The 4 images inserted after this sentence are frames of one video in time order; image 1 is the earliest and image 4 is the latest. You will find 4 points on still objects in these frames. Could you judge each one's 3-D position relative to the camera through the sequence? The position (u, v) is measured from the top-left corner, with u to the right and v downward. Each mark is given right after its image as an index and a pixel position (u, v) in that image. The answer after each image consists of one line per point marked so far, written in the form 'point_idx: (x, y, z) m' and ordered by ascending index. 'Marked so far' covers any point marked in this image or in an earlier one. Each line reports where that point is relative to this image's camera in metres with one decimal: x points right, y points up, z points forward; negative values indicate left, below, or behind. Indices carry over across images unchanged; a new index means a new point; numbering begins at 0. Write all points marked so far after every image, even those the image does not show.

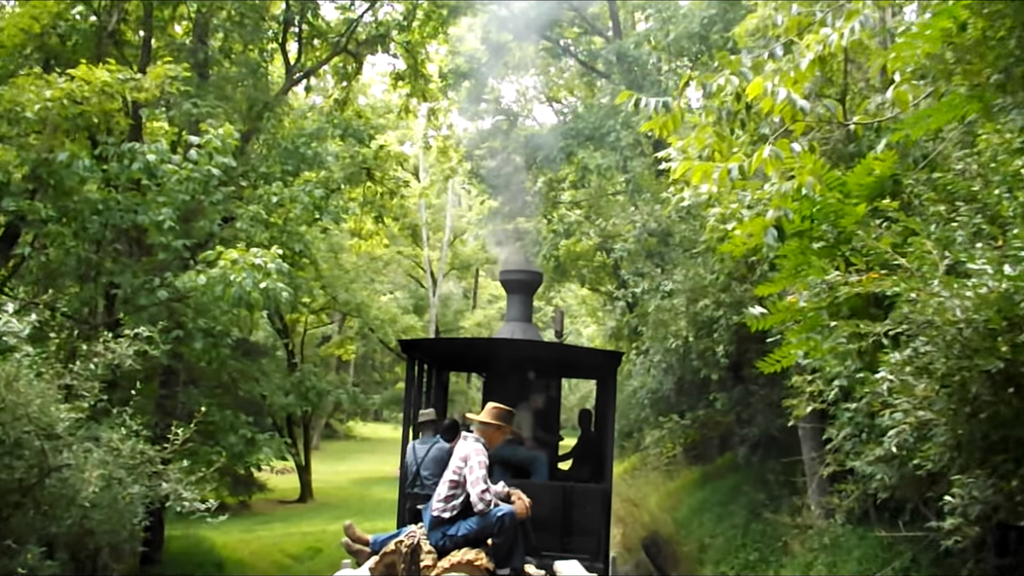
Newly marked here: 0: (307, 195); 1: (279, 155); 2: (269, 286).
0: (-2.2, +1.0, +12.9) m
1: (-2.6, +1.5, +13.8) m
2: (-2.1, 0.0, +10.6) m
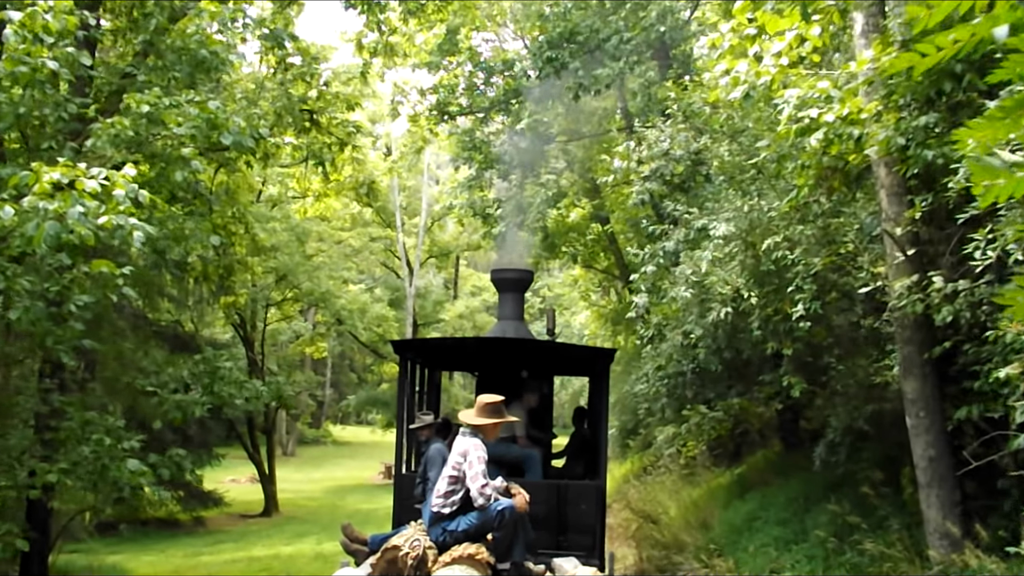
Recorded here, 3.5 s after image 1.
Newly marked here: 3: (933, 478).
0: (-2.4, +1.3, +9.3) m
1: (-2.8, +1.8, +10.2) m
2: (-2.2, +0.4, +7.0) m
3: (+2.8, -1.3, +8.2) m
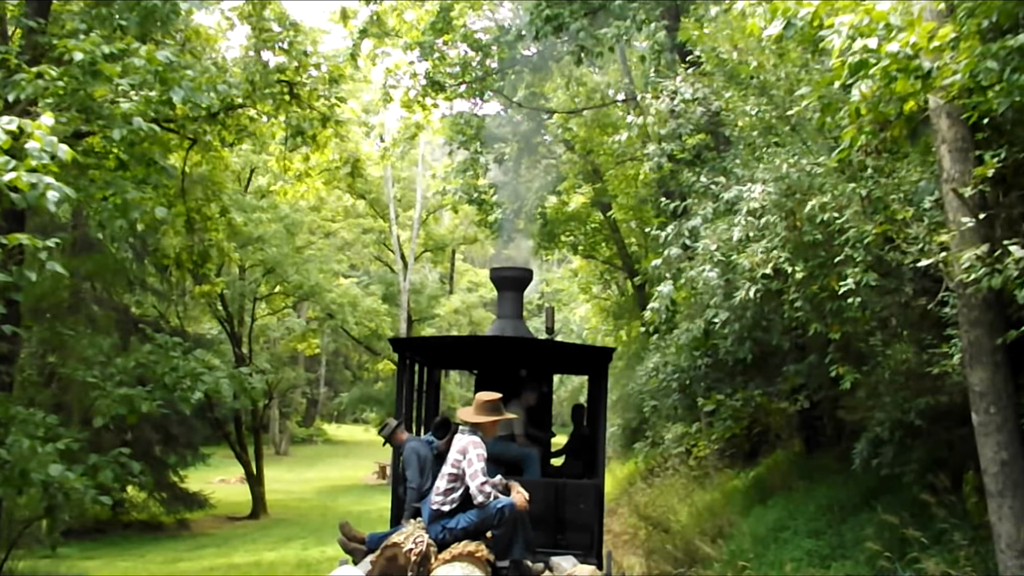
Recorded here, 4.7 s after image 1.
0: (-2.4, +1.5, +8.1) m
1: (-2.9, +2.0, +9.0) m
2: (-2.2, +0.5, +5.8) m
3: (+2.8, -1.1, +7.0) m
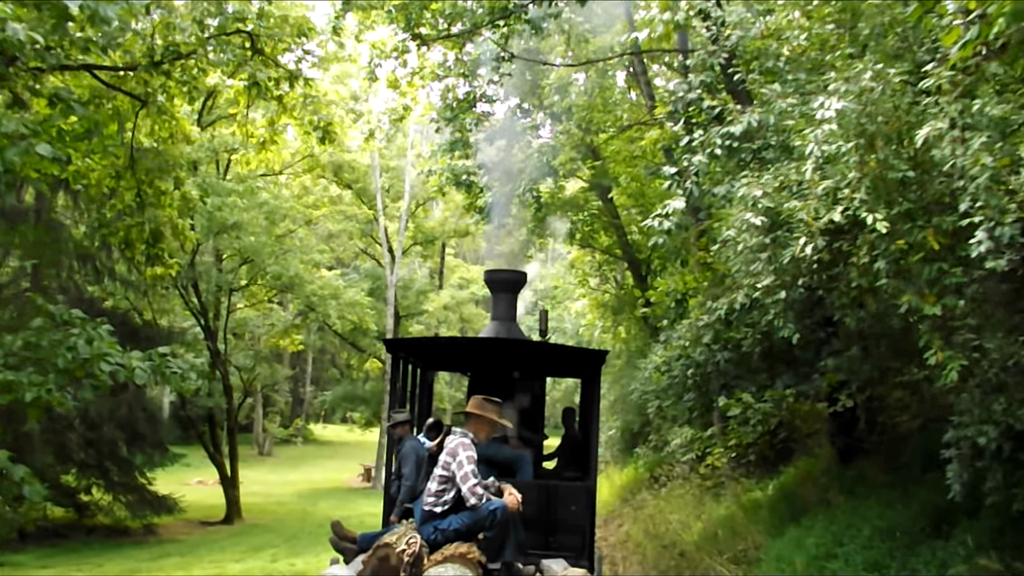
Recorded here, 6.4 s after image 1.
0: (-2.4, +1.7, +6.4) m
1: (-2.9, +2.2, +7.2) m
2: (-2.3, +0.7, +4.0) m
3: (+2.7, -1.0, +5.3) m
